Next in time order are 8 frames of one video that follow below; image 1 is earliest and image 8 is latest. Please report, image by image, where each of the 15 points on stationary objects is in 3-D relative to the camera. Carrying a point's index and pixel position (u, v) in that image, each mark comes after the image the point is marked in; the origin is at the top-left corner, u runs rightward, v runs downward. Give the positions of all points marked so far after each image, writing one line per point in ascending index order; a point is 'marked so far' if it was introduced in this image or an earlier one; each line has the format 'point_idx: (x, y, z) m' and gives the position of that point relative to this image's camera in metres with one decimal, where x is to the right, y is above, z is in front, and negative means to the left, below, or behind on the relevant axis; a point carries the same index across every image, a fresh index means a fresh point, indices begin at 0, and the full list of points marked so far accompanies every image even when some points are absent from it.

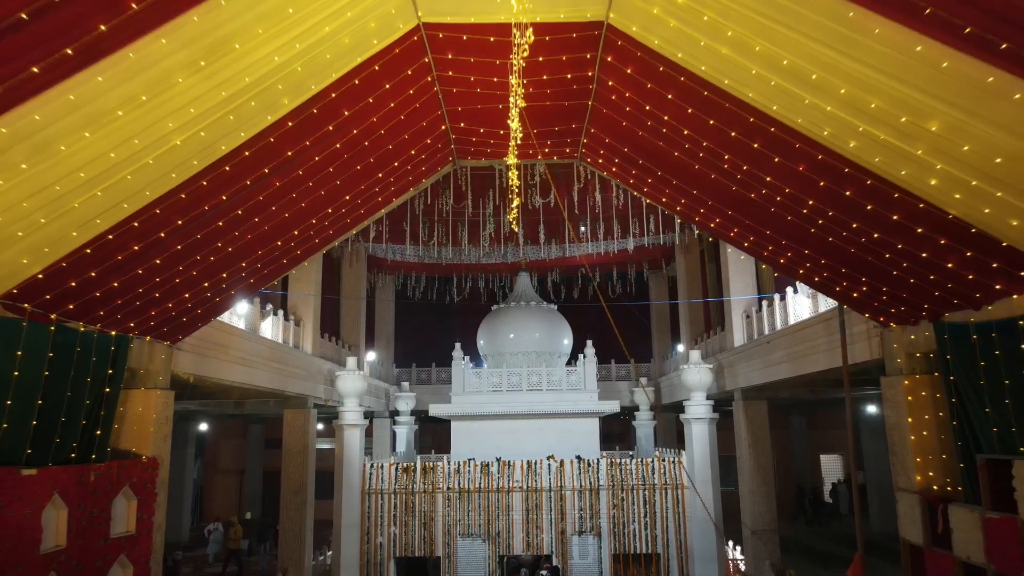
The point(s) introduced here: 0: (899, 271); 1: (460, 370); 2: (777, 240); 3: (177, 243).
0: (+2.4, +0.1, +4.4) m
1: (-0.8, -1.2, +10.1) m
2: (+1.9, +0.3, +4.8) m
3: (-2.0, +0.3, +4.2) m
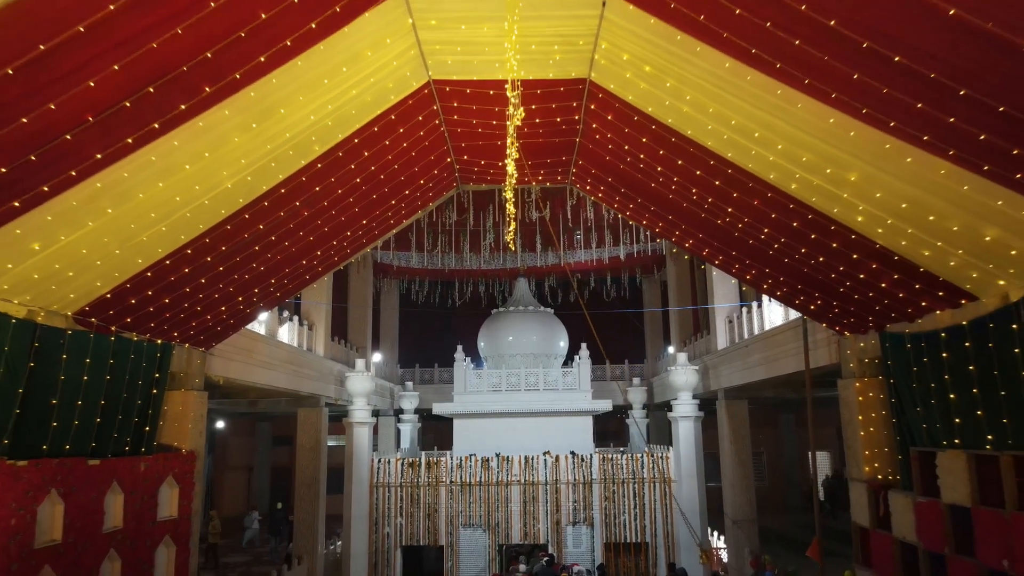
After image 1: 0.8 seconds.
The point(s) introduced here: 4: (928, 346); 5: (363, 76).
0: (+2.4, 0.0, +5.0) m
1: (-0.8, -1.3, +10.8) m
2: (+1.8, +0.2, +5.5) m
3: (-2.1, +0.2, +4.9) m
4: (+2.8, -0.4, +4.7) m
5: (-0.8, +1.2, +3.9) m
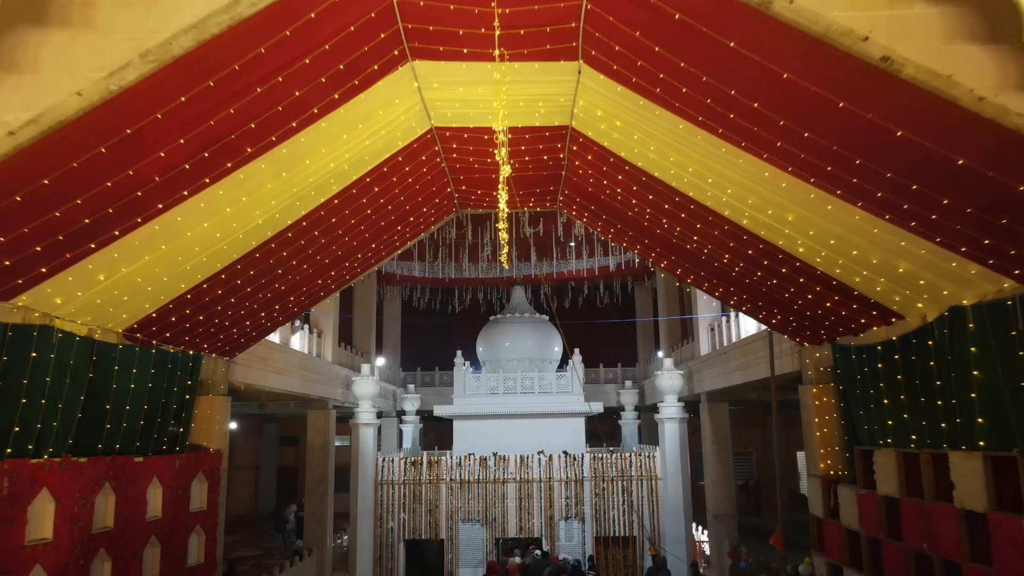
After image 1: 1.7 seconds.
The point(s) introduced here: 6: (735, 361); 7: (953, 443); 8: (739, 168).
0: (+2.4, -0.2, +5.7) m
1: (-0.8, -1.4, +11.5) m
2: (+1.8, +0.1, +6.2) m
3: (-2.1, 0.0, +5.5) m
4: (+2.8, -0.5, +5.4) m
5: (-0.9, +1.1, +4.6) m
6: (+2.9, -0.9, +8.8) m
7: (+2.8, -1.0, +4.4) m
8: (+1.4, +0.7, +4.2) m
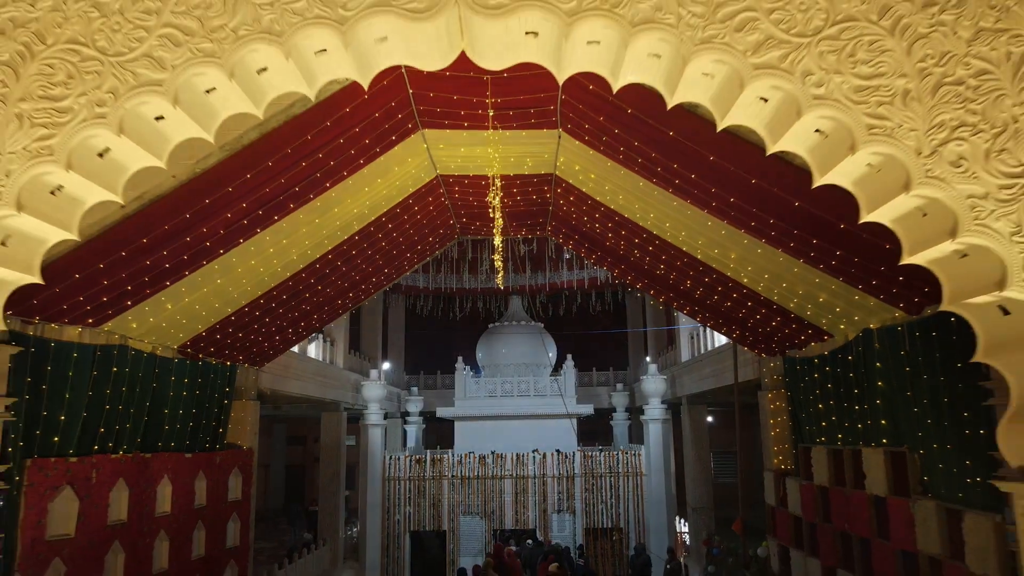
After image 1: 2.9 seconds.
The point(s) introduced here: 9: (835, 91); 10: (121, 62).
0: (+2.3, -0.4, +6.7) m
1: (-0.9, -1.6, +12.4) m
2: (+1.7, -0.1, +7.1) m
3: (-2.2, -0.2, +6.5) m
4: (+2.7, -0.7, +6.3) m
5: (-1.0, +0.9, +5.6) m
6: (+2.8, -1.1, +9.8) m
7: (+2.7, -1.2, +5.3) m
8: (+1.3, +0.5, +5.2) m
9: (+1.0, +0.6, +2.2) m
10: (-1.3, +0.8, +2.3) m
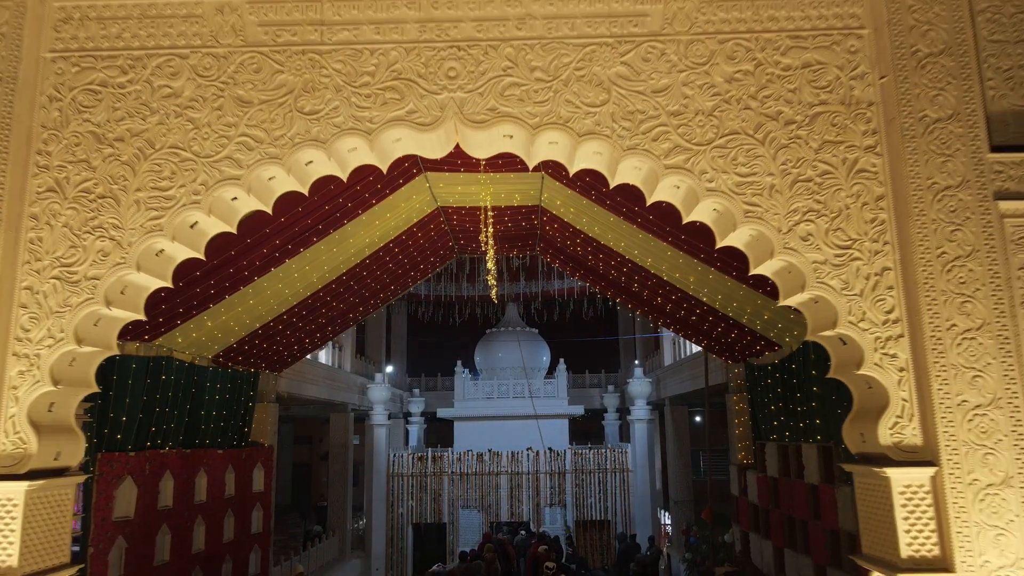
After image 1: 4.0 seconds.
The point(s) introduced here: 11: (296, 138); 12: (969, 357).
0: (+2.2, -0.5, +7.5) m
1: (-1.0, -1.8, +13.3) m
2: (+1.6, -0.3, +8.0) m
3: (-2.3, -0.4, +7.4) m
4: (+2.6, -0.9, +7.2) m
5: (-1.1, +0.7, +6.5) m
6: (+2.7, -1.3, +10.7) m
7: (+2.6, -1.3, +6.2) m
8: (+1.2, +0.4, +6.1) m
9: (+0.9, +0.5, +3.1) m
10: (-1.4, +0.6, +3.2) m
11: (-1.0, +0.7, +3.2) m
12: (+1.9, -0.3, +2.8) m
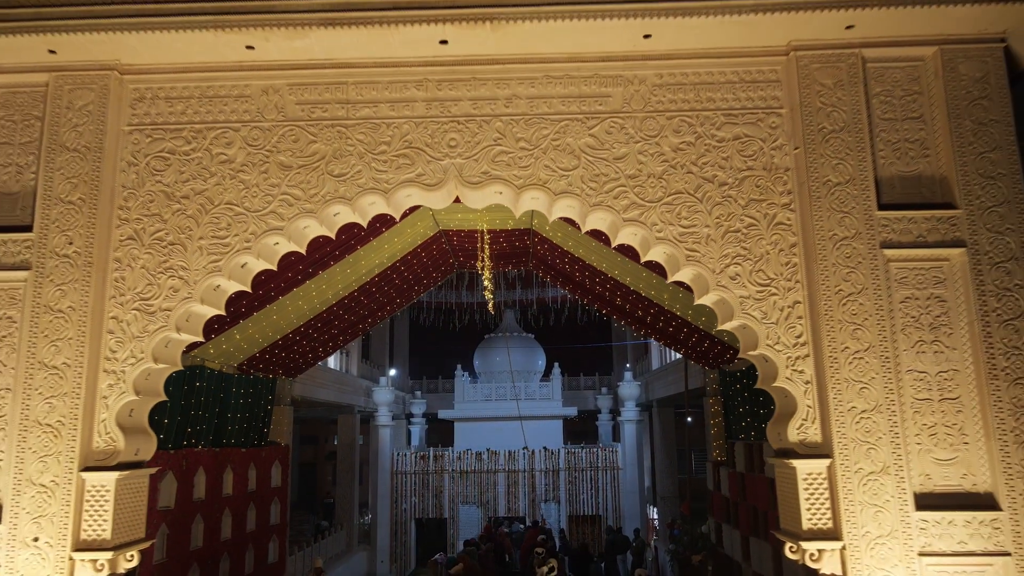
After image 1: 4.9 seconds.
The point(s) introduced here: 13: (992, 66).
0: (+2.1, -0.7, +8.3) m
1: (-1.0, -2.0, +14.1) m
2: (+1.6, -0.5, +8.8) m
3: (-2.3, -0.5, +8.2) m
4: (+2.6, -1.1, +8.0) m
5: (-1.1, +0.5, +7.3) m
6: (+2.6, -1.5, +11.4) m
7: (+2.6, -1.5, +7.0) m
8: (+1.2, +0.2, +6.9) m
9: (+0.9, +0.3, +3.9) m
10: (-1.5, +0.4, +4.0) m
11: (-1.1, +0.5, +4.0) m
12: (+1.8, -0.4, +3.6) m
13: (+2.7, +1.2, +3.9) m
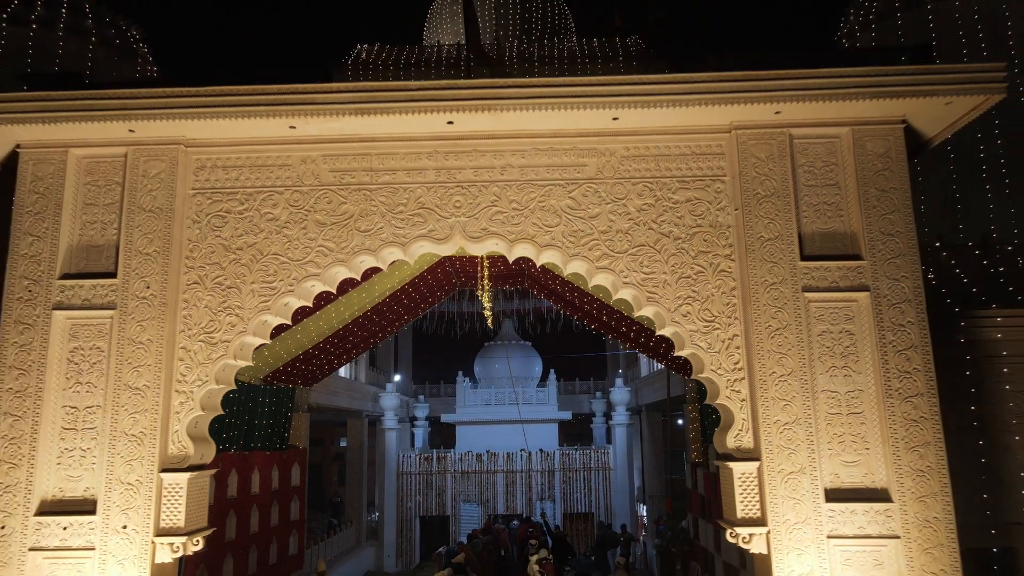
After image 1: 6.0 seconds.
0: (+2.1, -0.9, +9.2) m
1: (-1.1, -2.2, +15.0) m
2: (+1.5, -0.7, +9.7) m
3: (-2.4, -0.8, +9.1) m
4: (+2.5, -1.3, +8.9) m
5: (-1.2, +0.3, +8.2) m
6: (+2.6, -1.7, +12.4) m
7: (+2.5, -1.8, +7.9) m
8: (+1.1, 0.0, +7.8) m
9: (+0.8, +0.1, +4.8) m
10: (-1.5, +0.2, +4.9) m
11: (-1.1, +0.3, +4.9) m
12: (+1.8, -0.7, +4.5) m
13: (+2.7, +1.0, +4.8) m
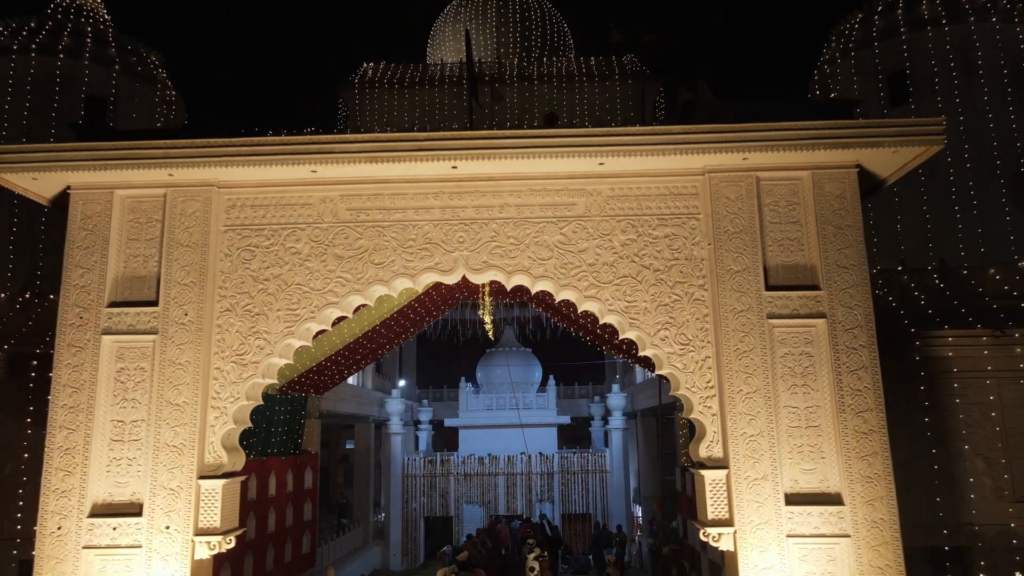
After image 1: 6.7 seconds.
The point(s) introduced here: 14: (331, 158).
0: (+2.1, -1.1, +9.8) m
1: (-1.1, -2.5, +15.6) m
2: (+1.5, -0.9, +10.3) m
3: (-2.4, -1.0, +9.7) m
4: (+2.5, -1.5, +9.5) m
5: (-1.2, +0.1, +8.8) m
6: (+2.6, -1.9, +12.9) m
7: (+2.5, -2.0, +8.5) m
8: (+1.1, -0.3, +8.4) m
9: (+0.8, -0.2, +5.4) m
10: (-1.5, 0.0, +5.5) m
11: (-1.1, +0.1, +5.5) m
12: (+1.8, -0.9, +5.1) m
13: (+2.6, +0.8, +5.4) m
14: (-1.4, +1.0, +5.3) m
